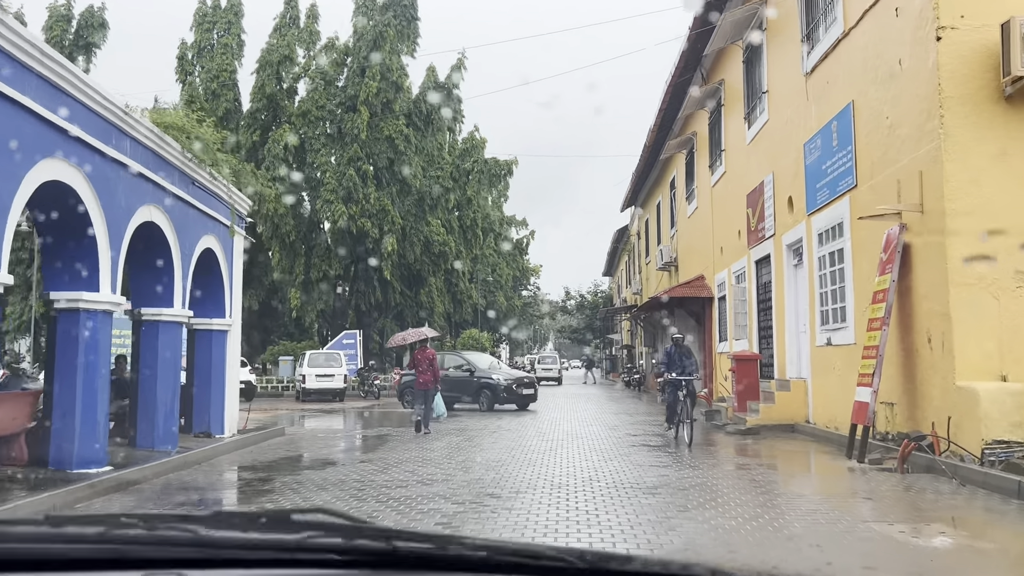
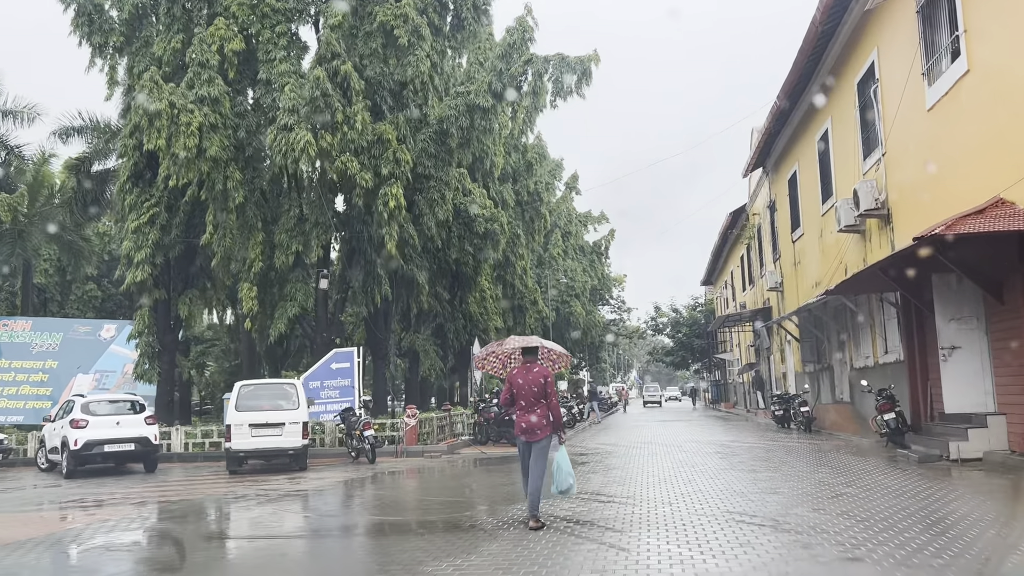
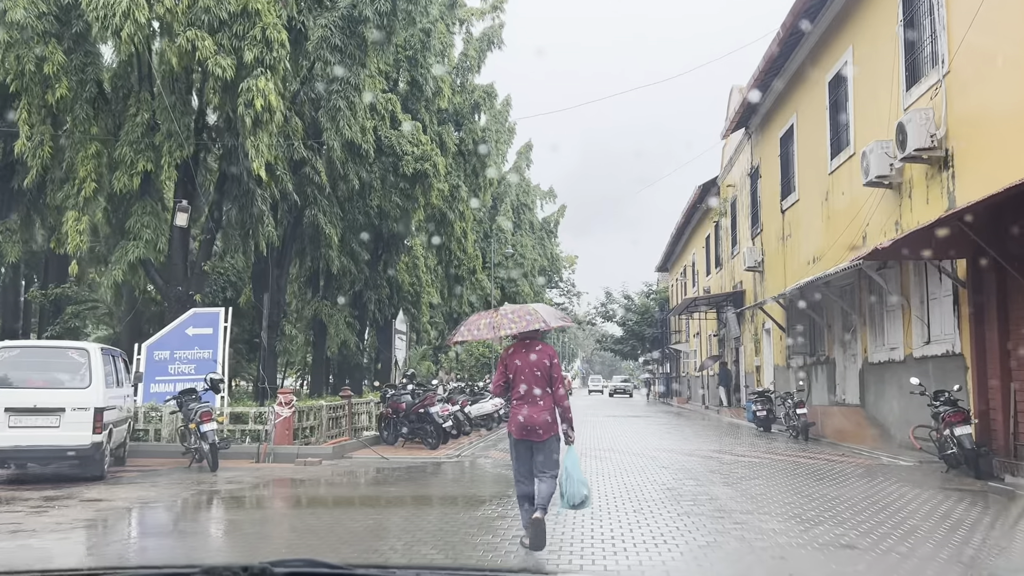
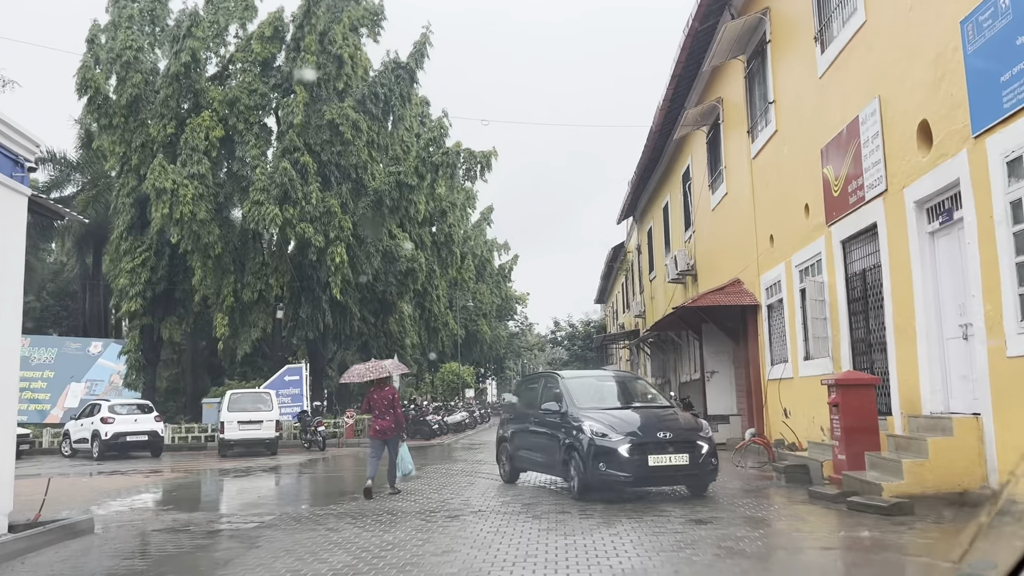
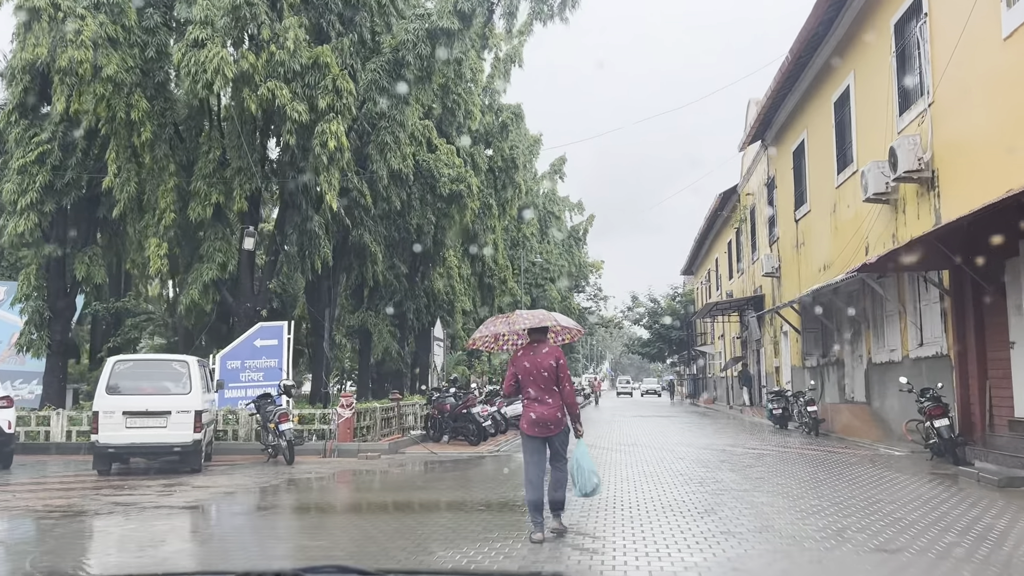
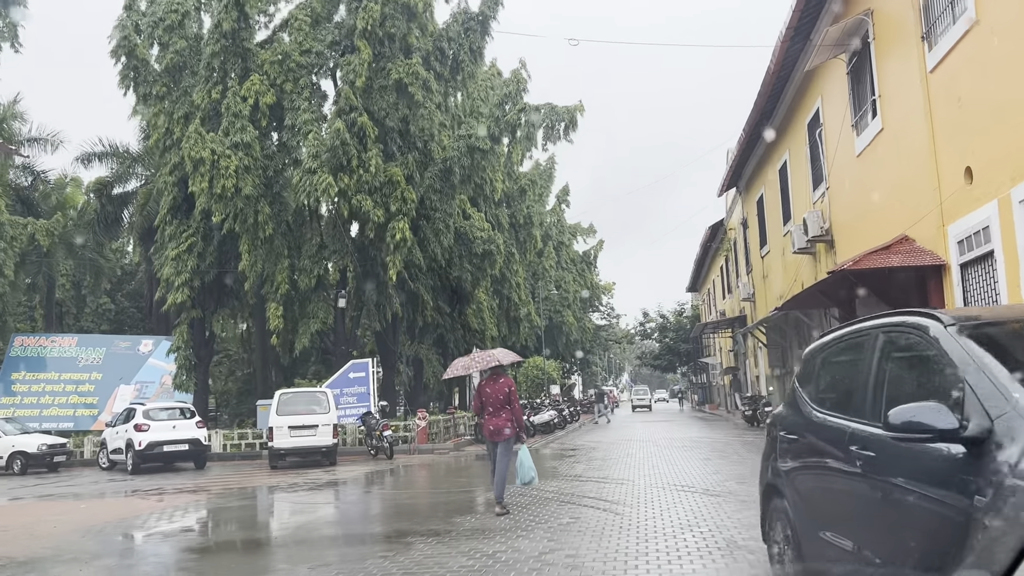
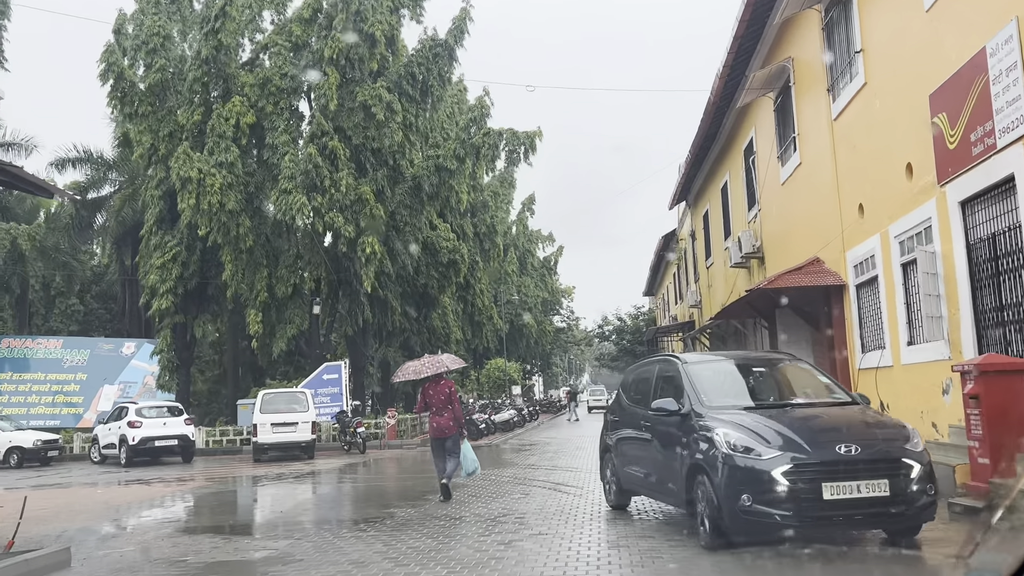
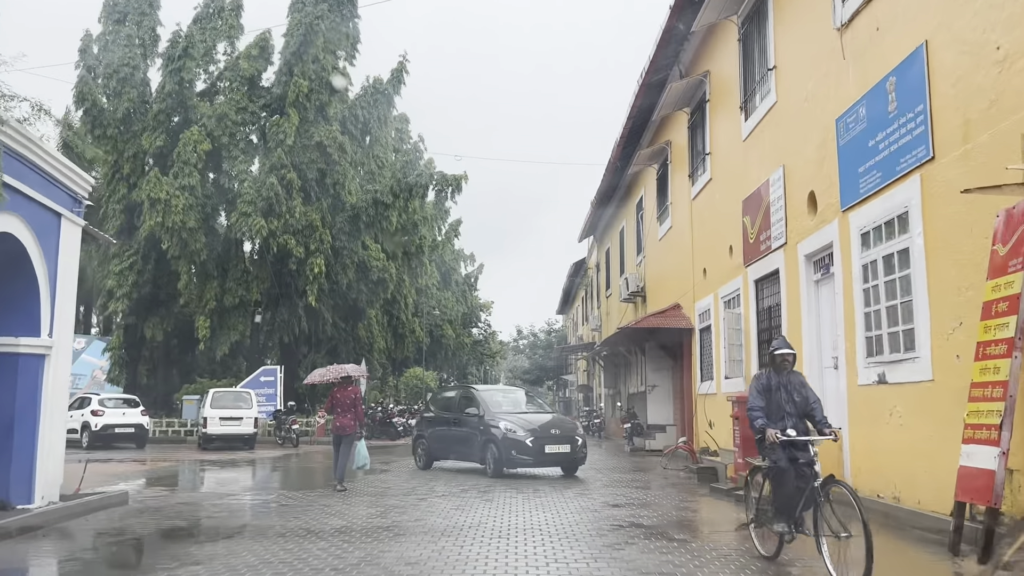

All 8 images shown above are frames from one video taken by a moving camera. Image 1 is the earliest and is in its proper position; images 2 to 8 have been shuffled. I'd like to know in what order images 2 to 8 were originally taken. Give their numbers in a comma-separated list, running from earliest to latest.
8, 4, 7, 6, 2, 5, 3
